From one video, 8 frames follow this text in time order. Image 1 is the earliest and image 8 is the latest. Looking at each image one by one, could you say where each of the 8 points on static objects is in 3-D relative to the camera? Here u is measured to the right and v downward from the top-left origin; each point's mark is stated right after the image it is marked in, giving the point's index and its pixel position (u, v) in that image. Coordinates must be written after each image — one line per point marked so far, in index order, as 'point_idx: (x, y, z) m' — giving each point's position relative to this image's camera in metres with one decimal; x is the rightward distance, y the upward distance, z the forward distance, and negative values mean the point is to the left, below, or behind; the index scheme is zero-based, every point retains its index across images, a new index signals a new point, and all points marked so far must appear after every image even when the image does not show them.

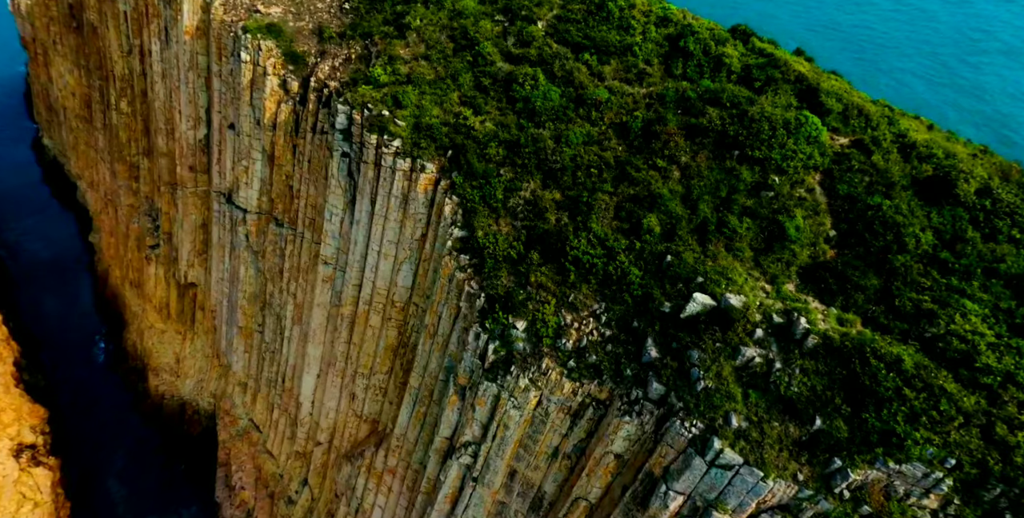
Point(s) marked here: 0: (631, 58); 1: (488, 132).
0: (+3.4, +5.6, +19.0) m
1: (-0.7, +3.7, +19.0) m
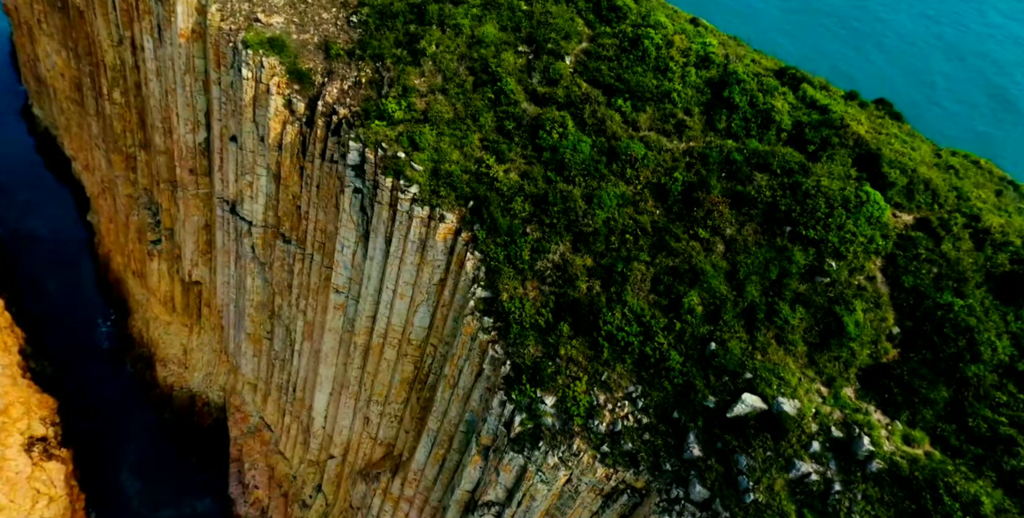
0: (+4.1, +3.9, +17.5) m
1: (0.0, +2.0, +17.7) m
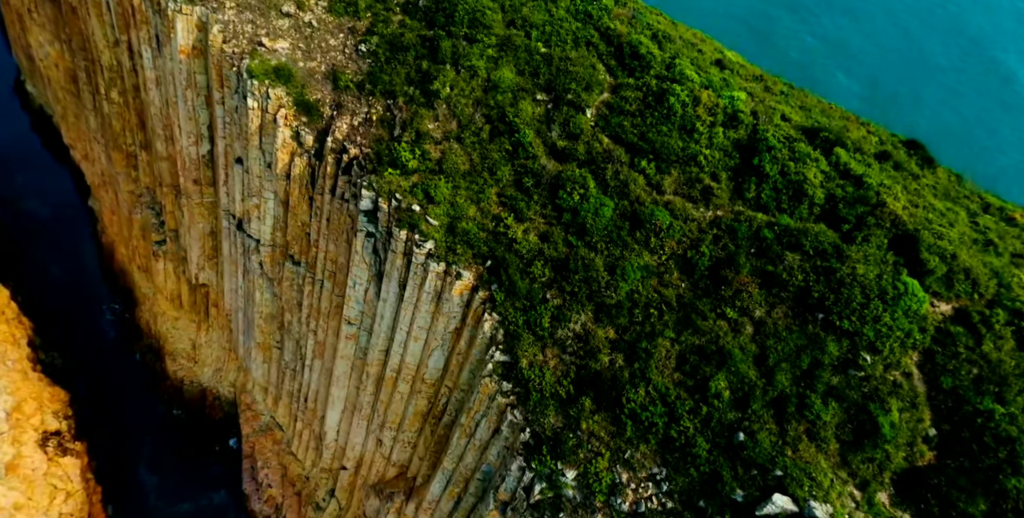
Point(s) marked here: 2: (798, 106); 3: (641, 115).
0: (+4.6, +2.2, +16.8) m
1: (+0.5, +0.3, +17.1) m
2: (+8.2, +4.3, +19.1) m
3: (+3.5, +3.7, +17.7) m
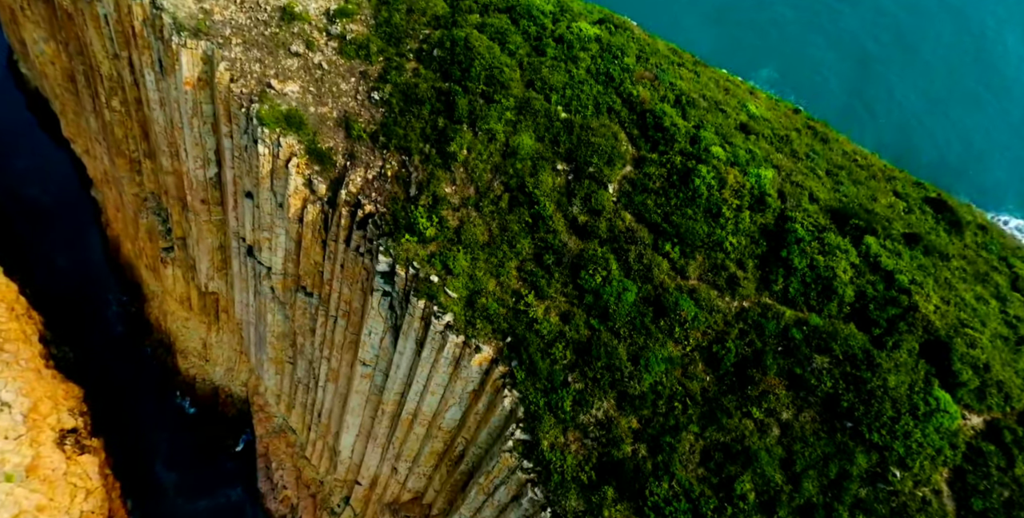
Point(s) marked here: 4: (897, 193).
0: (+5.2, +0.1, +16.4) m
1: (+1.0, -1.8, +16.9) m
2: (+8.7, +2.4, +18.6) m
3: (+4.0, +1.7, +17.3) m
4: (+11.4, +2.0, +19.8) m
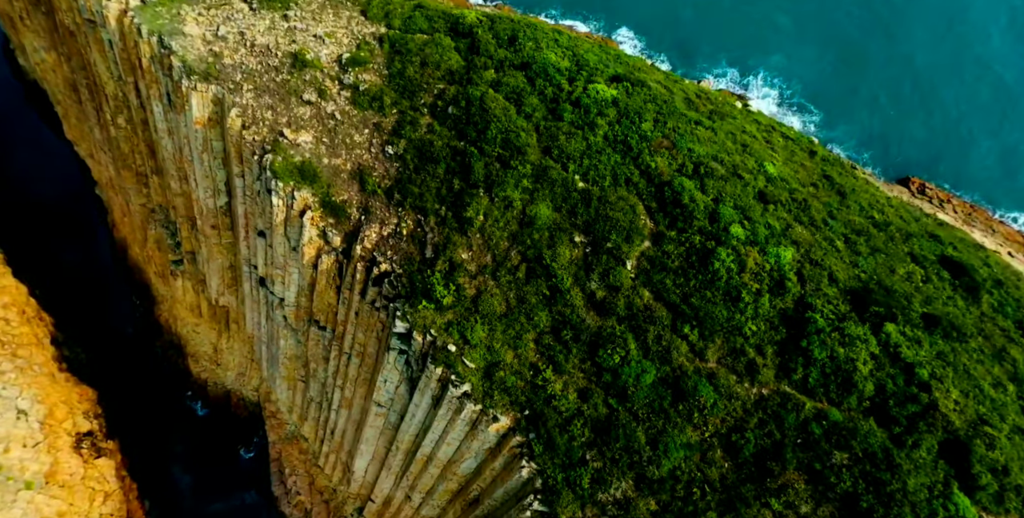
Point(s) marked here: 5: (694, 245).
0: (+5.6, -1.9, +16.5) m
1: (+1.5, -3.8, +17.1) m
2: (+9.2, +0.4, +18.5) m
3: (+4.5, -0.3, +17.2) m
4: (+11.9, +0.1, +19.7) m
5: (+4.8, +0.4, +17.6) m
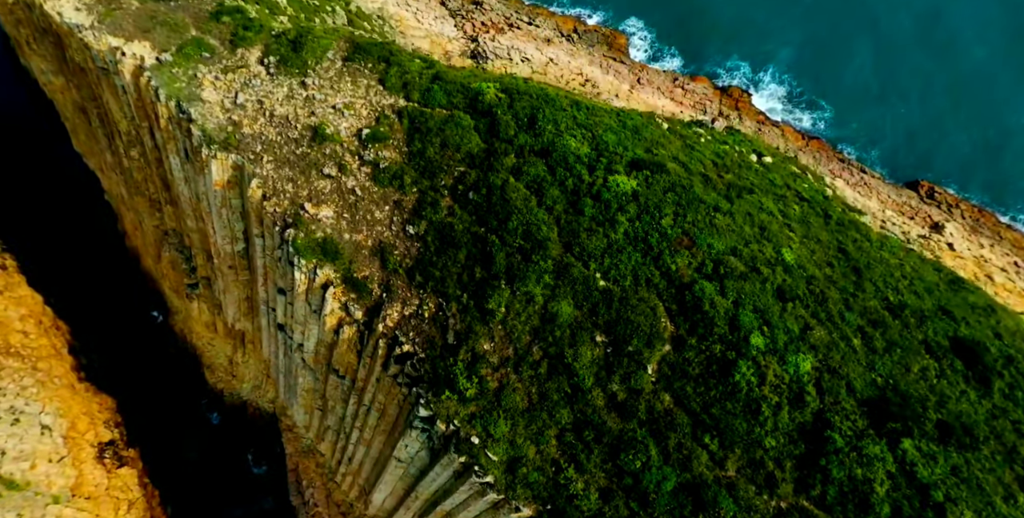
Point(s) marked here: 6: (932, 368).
0: (+6.3, -4.8, +16.9) m
1: (+2.2, -6.6, +17.6) m
2: (+9.8, -2.3, +18.8) m
3: (+5.1, -3.1, +17.6) m
4: (+12.6, -2.6, +20.0) m
5: (+5.4, -2.4, +17.9) m
6: (+12.0, -3.1, +19.0) m
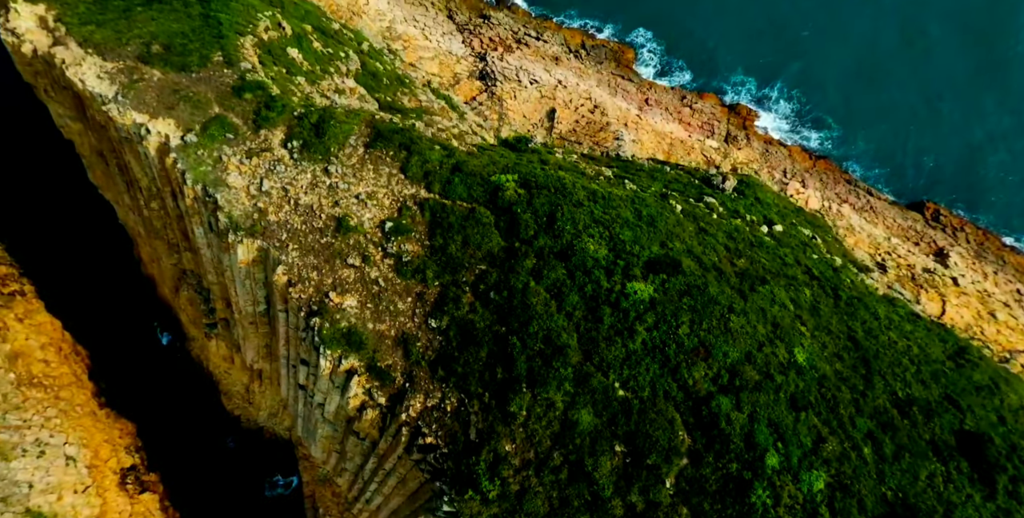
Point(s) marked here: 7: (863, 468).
0: (+6.9, -8.0, +17.6) m
1: (+2.8, -9.9, +18.4) m
2: (+10.5, -5.5, +19.5) m
3: (+5.7, -6.4, +18.3) m
4: (+13.2, -5.8, +20.6) m
5: (+6.1, -5.6, +18.6) m
6: (+12.7, -6.3, +19.7) m
7: (+10.0, -5.7, +19.1) m
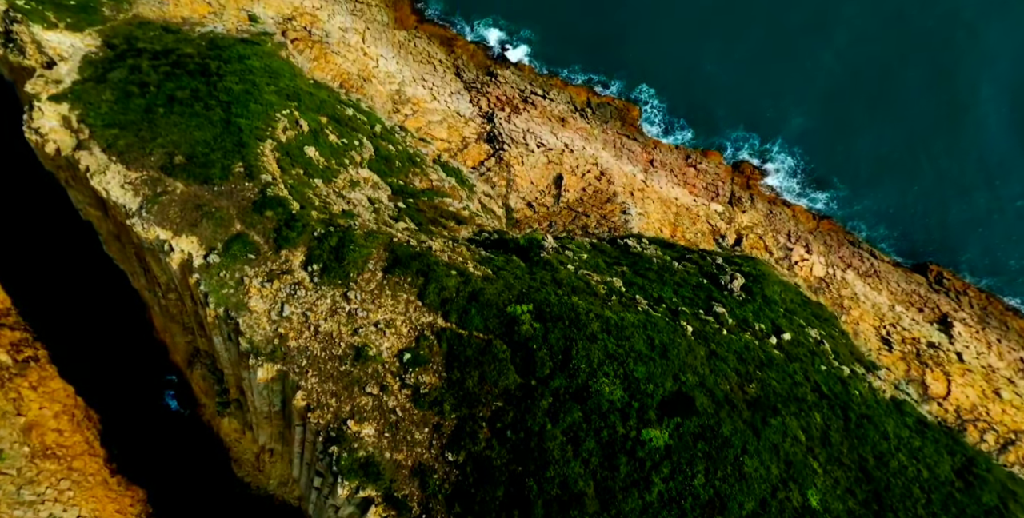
0: (+7.4, -12.5, +17.7) m
1: (+3.4, -14.4, +18.4) m
2: (+11.0, -10.1, +19.7) m
3: (+6.3, -10.9, +18.5) m
4: (+13.8, -10.4, +20.8) m
5: (+6.6, -10.1, +18.8) m
6: (+13.3, -10.9, +19.9) m
7: (+10.6, -10.3, +19.2) m
